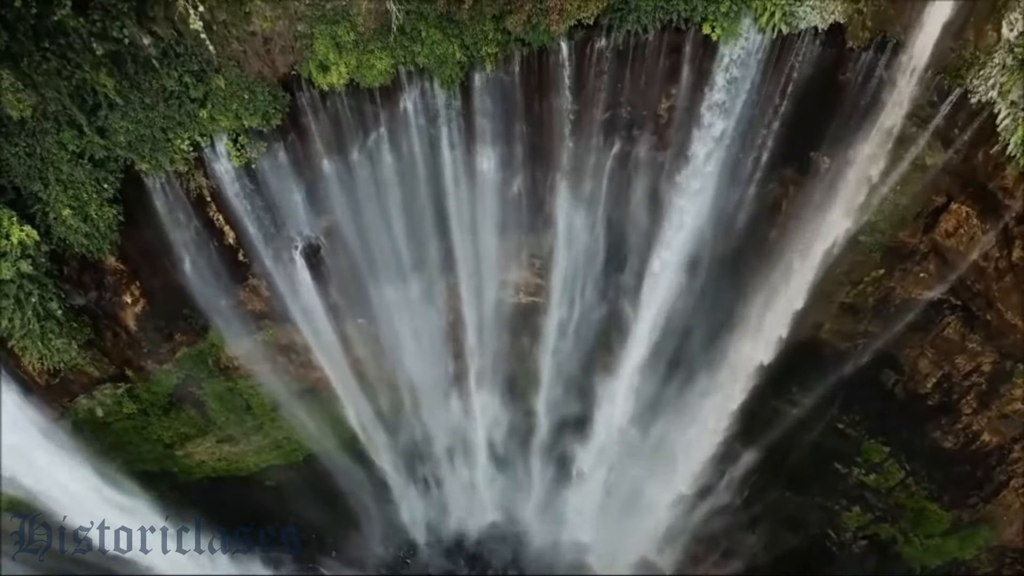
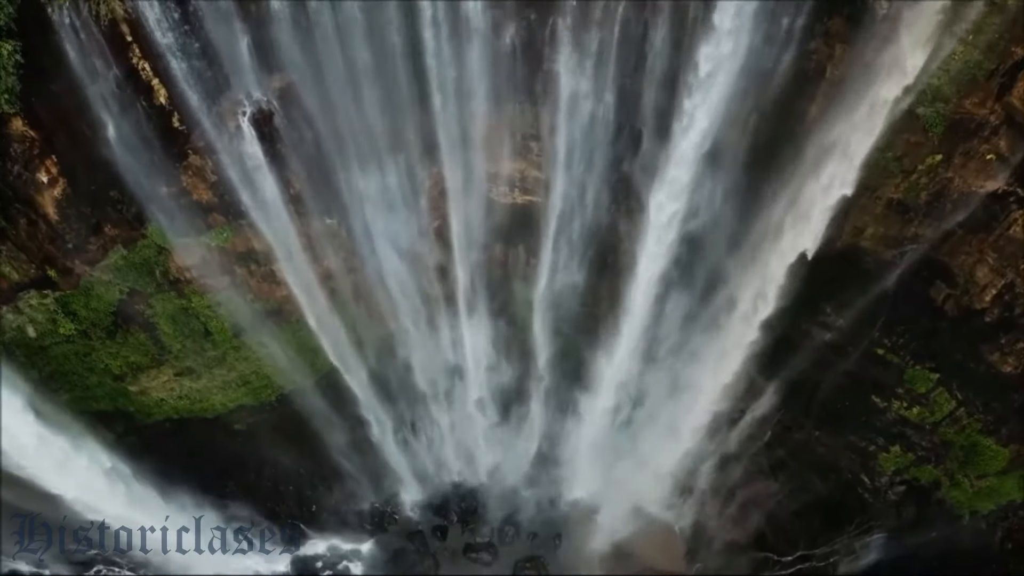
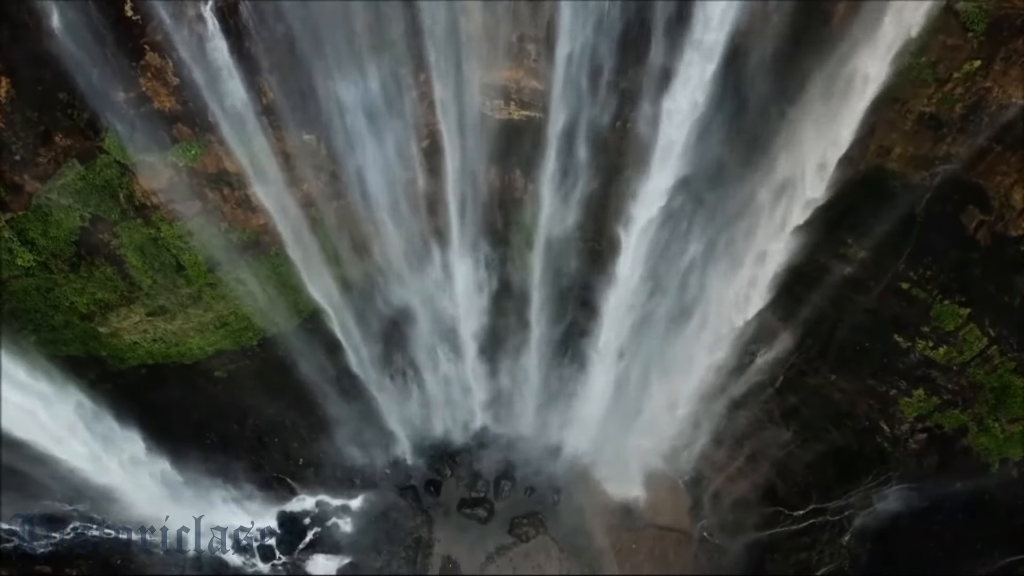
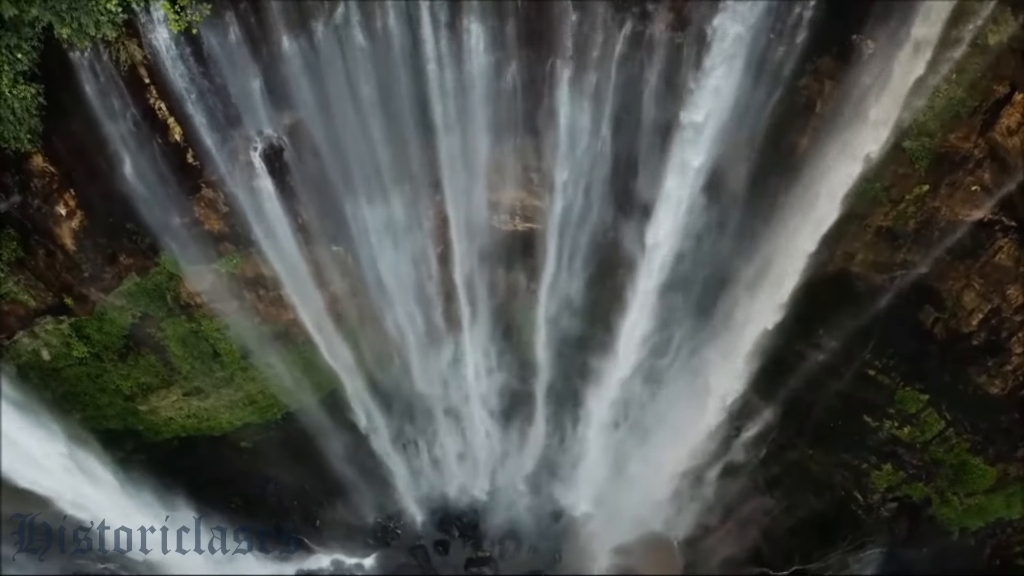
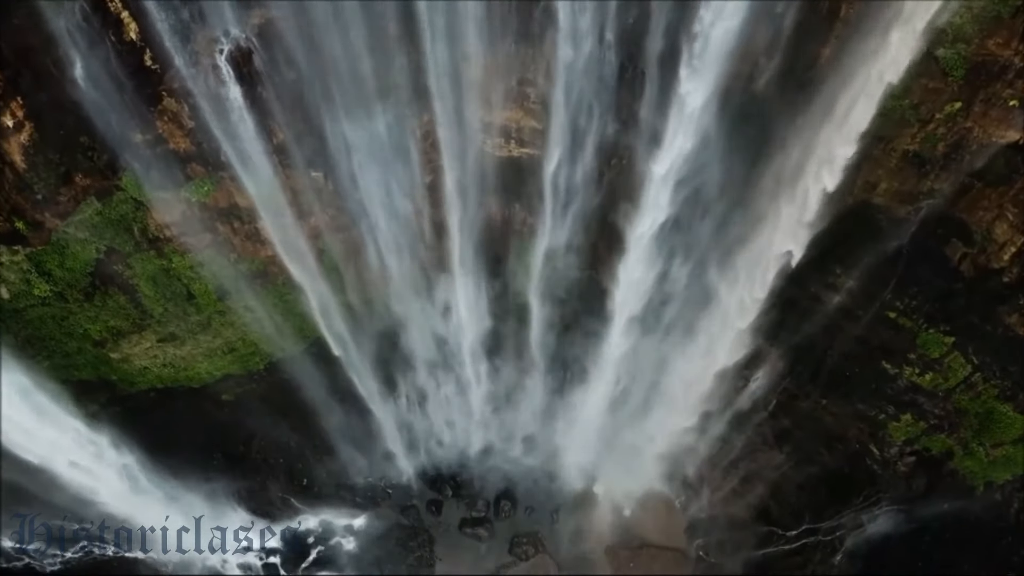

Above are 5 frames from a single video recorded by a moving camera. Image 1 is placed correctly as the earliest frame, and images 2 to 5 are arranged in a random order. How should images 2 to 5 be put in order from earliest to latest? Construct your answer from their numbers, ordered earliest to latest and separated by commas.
4, 2, 5, 3
